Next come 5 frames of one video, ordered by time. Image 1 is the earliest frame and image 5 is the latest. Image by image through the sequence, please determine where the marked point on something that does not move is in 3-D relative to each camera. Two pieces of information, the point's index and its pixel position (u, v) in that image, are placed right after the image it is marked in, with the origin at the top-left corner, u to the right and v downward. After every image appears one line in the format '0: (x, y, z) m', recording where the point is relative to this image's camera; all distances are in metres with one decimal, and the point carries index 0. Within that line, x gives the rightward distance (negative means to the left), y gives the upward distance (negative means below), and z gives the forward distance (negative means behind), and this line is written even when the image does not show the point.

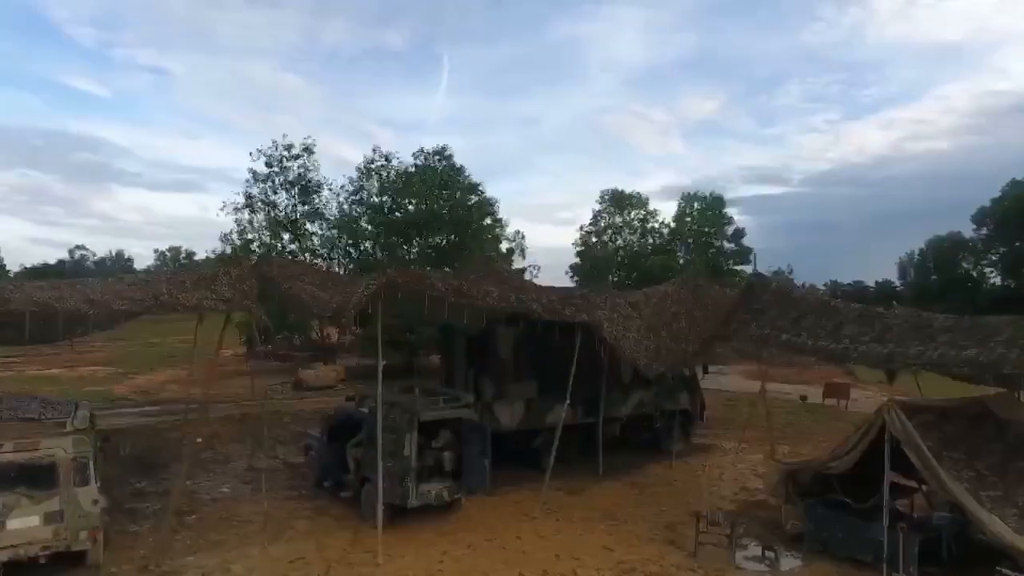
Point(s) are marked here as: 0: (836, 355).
0: (+4.9, -1.0, +9.7) m
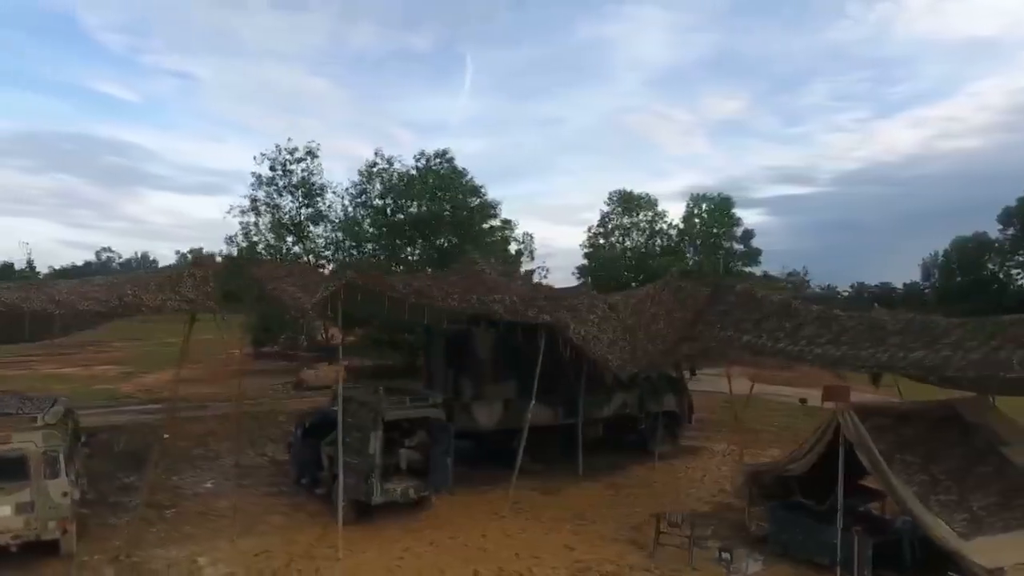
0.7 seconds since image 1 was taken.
0: (+4.2, -1.0, +9.7) m
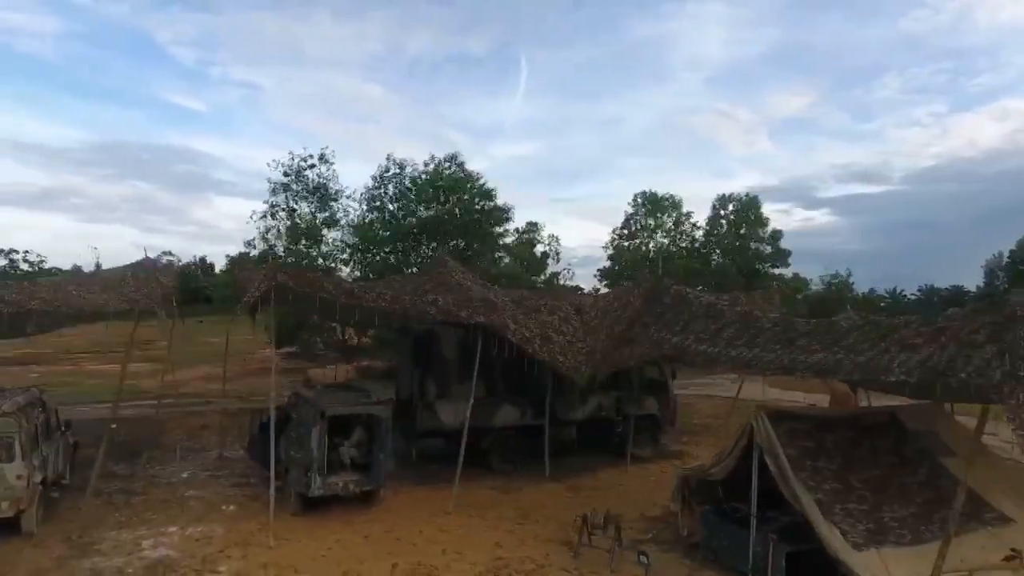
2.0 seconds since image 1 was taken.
0: (+2.9, -1.0, +9.6) m
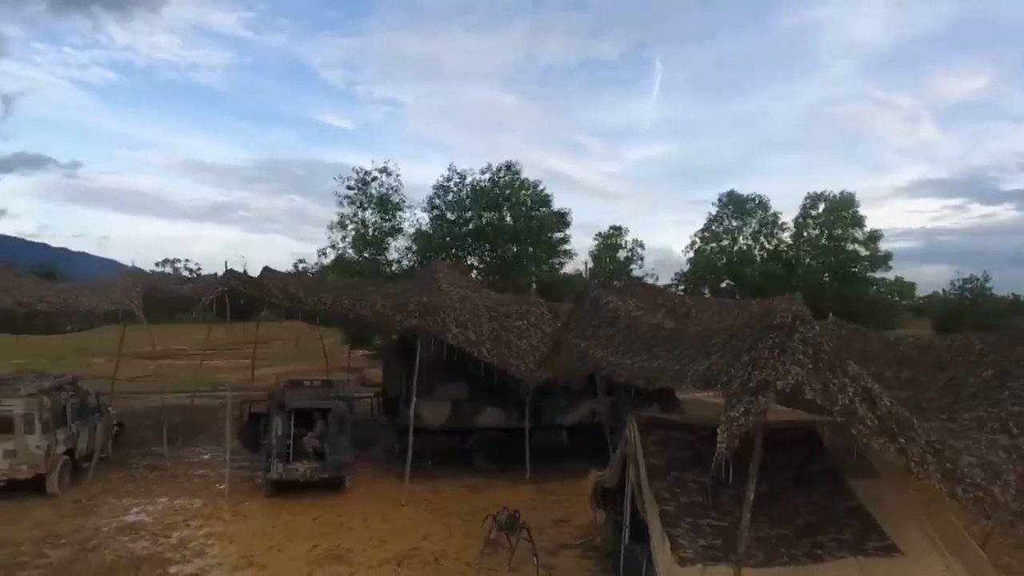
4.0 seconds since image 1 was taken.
0: (+1.2, -1.1, +9.6) m
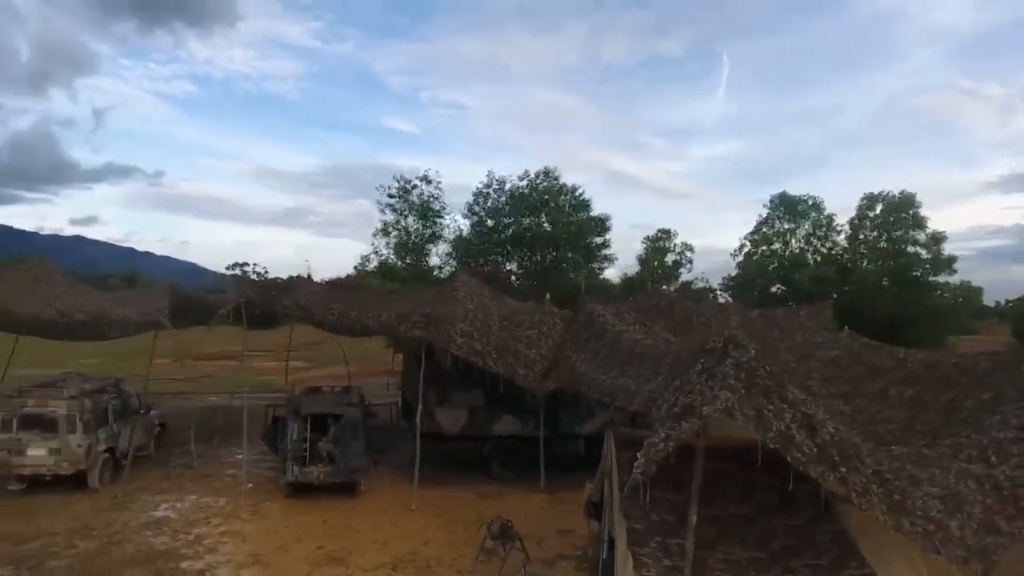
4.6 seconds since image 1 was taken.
0: (+1.0, -1.4, +9.6) m
